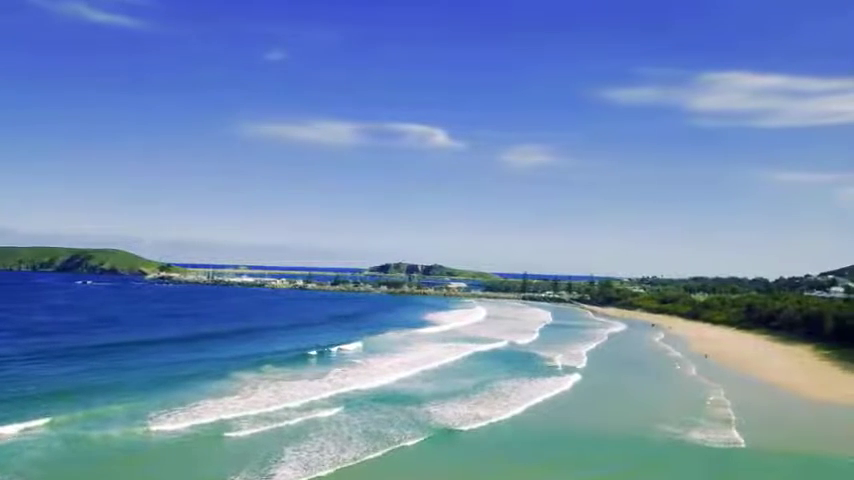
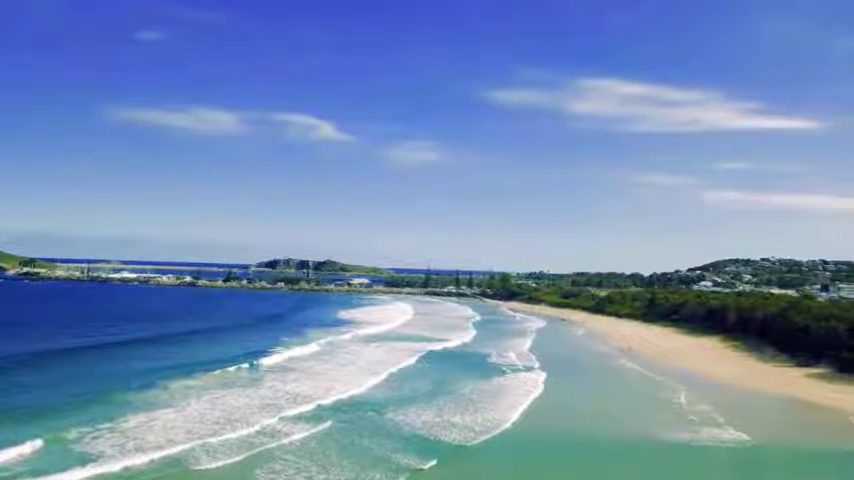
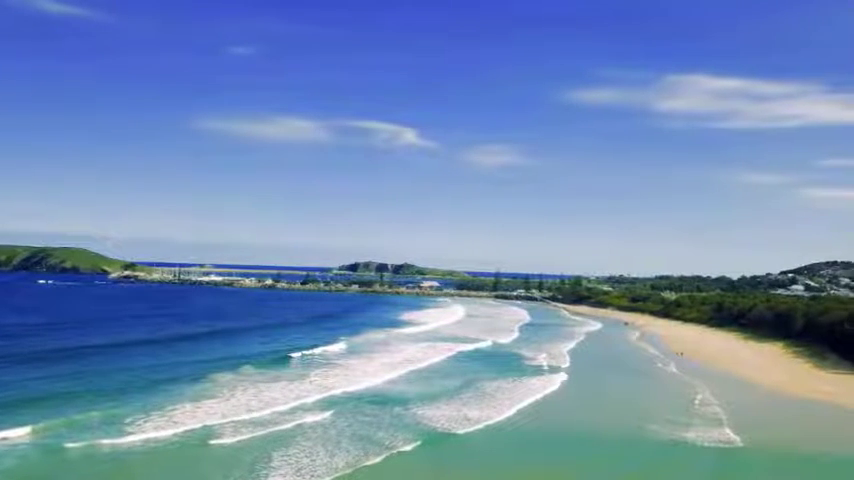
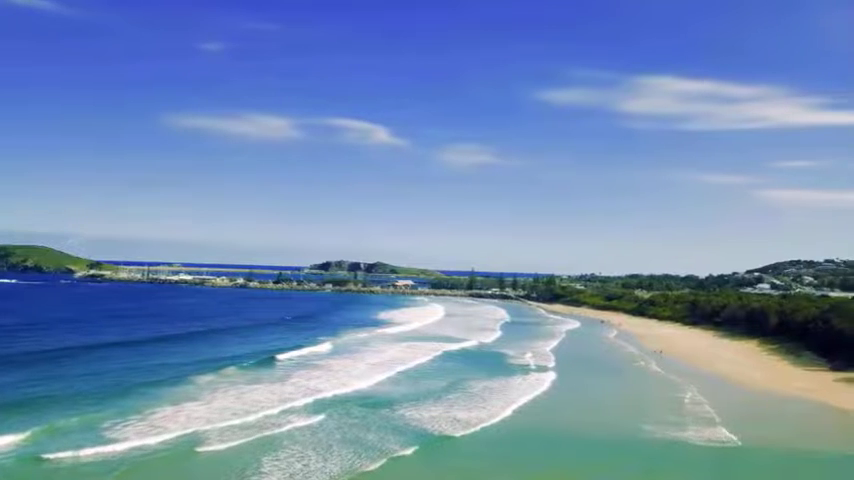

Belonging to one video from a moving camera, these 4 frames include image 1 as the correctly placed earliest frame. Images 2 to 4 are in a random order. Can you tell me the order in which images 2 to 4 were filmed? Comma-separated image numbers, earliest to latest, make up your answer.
3, 4, 2
